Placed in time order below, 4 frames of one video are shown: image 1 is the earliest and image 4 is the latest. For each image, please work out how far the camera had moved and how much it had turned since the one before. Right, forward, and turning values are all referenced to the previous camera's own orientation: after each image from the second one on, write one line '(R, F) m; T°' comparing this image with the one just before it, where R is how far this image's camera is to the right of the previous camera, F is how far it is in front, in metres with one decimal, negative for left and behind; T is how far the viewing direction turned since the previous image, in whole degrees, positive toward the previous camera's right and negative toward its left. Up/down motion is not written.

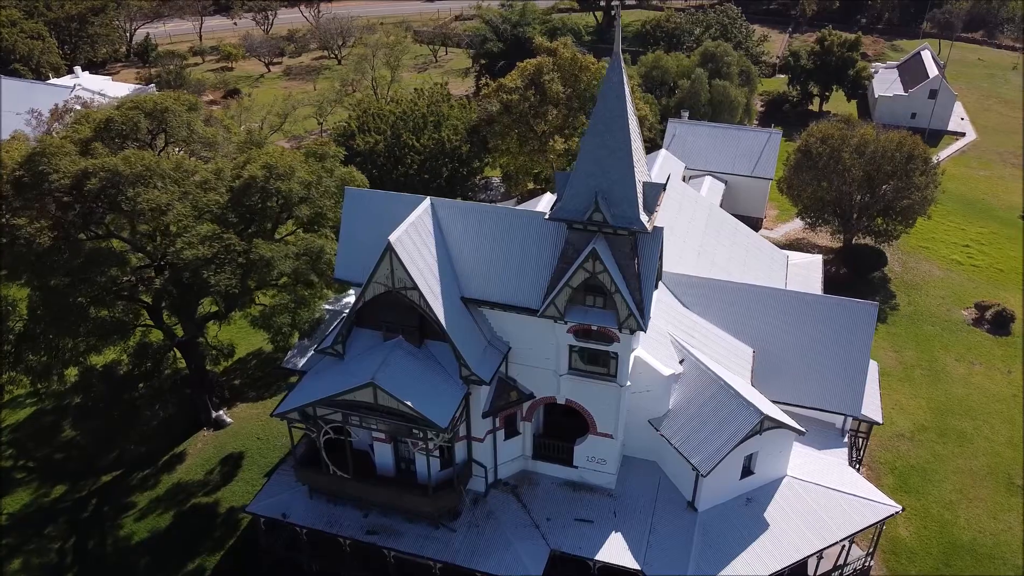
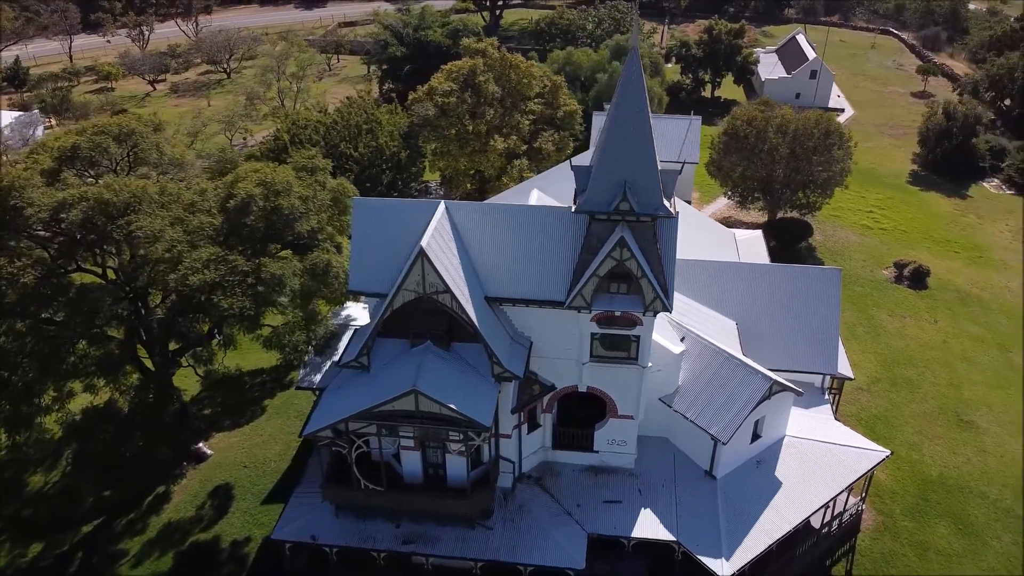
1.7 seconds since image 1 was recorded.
(-4.9, -0.2) m; +9°
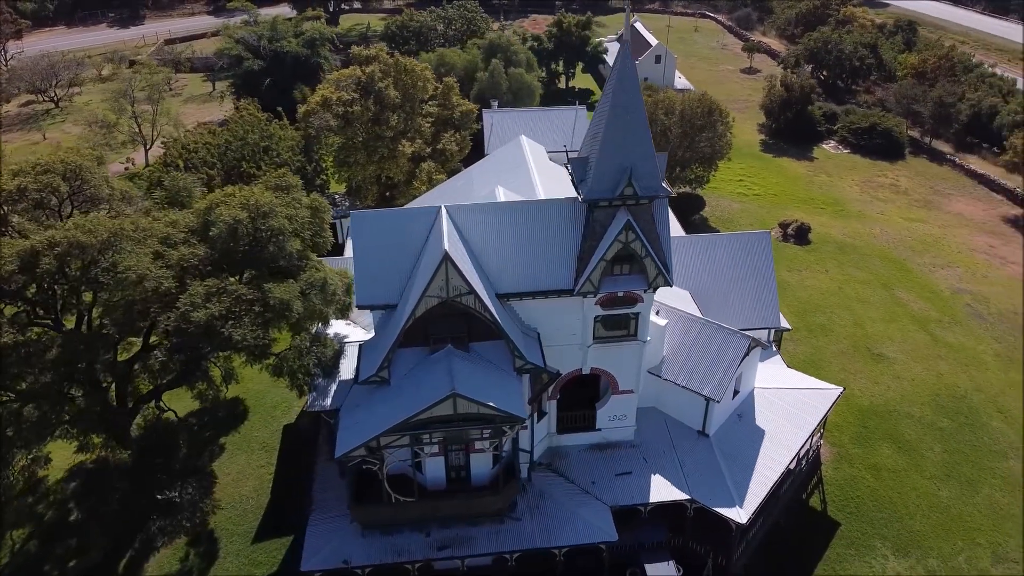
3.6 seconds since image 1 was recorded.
(-6.1, -0.1) m; +12°
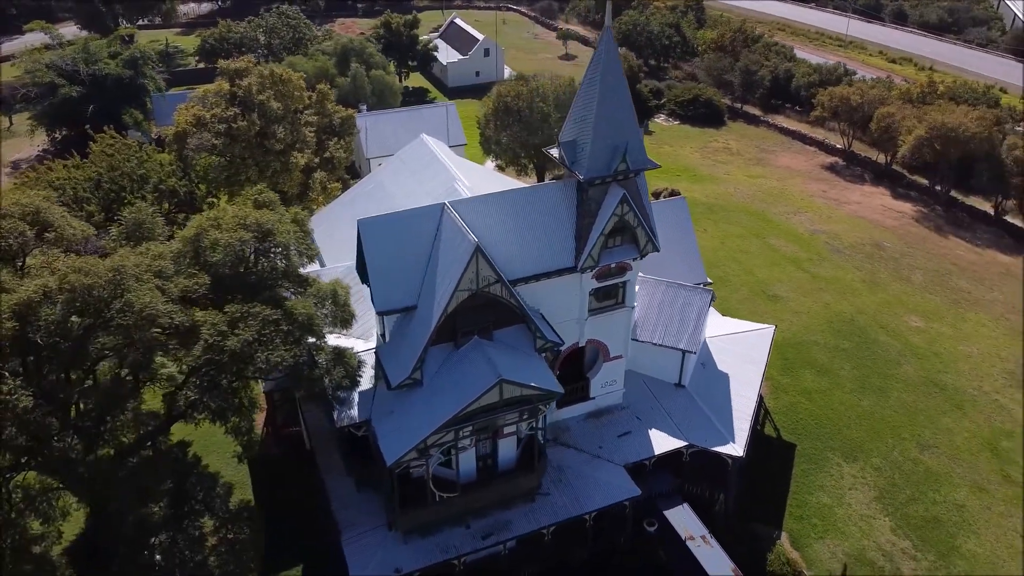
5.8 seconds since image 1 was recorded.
(-7.5, 0.0) m; +14°
